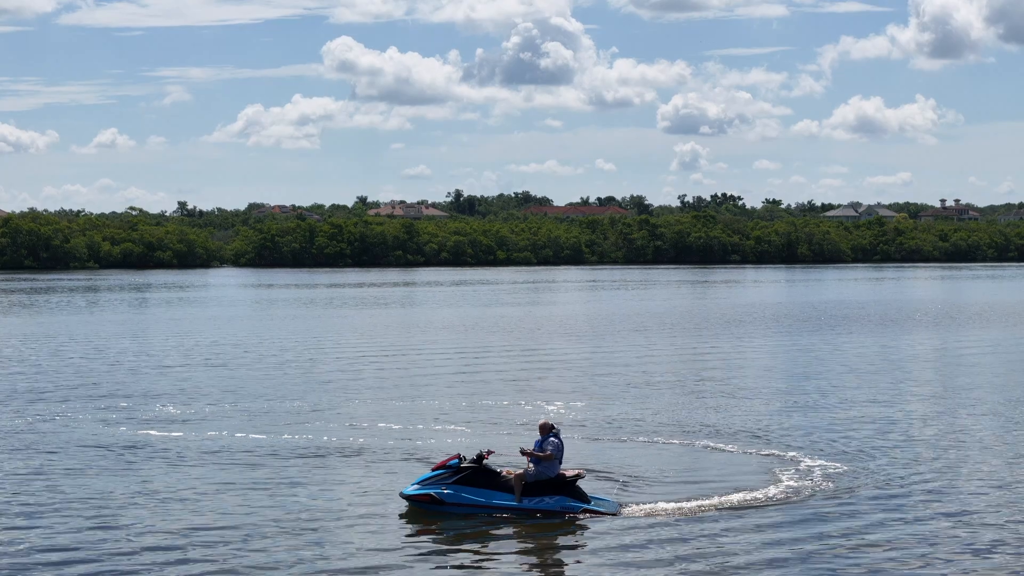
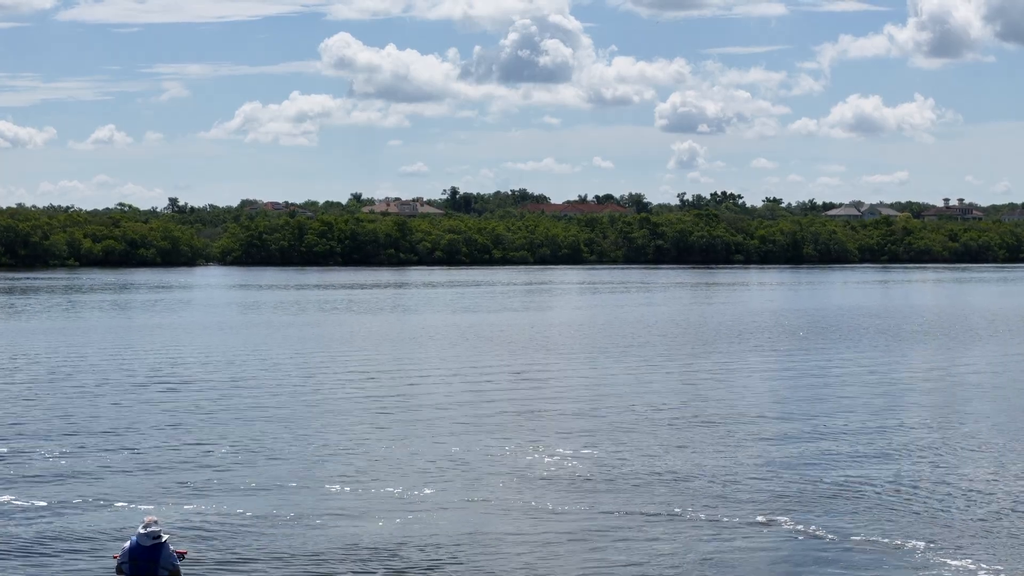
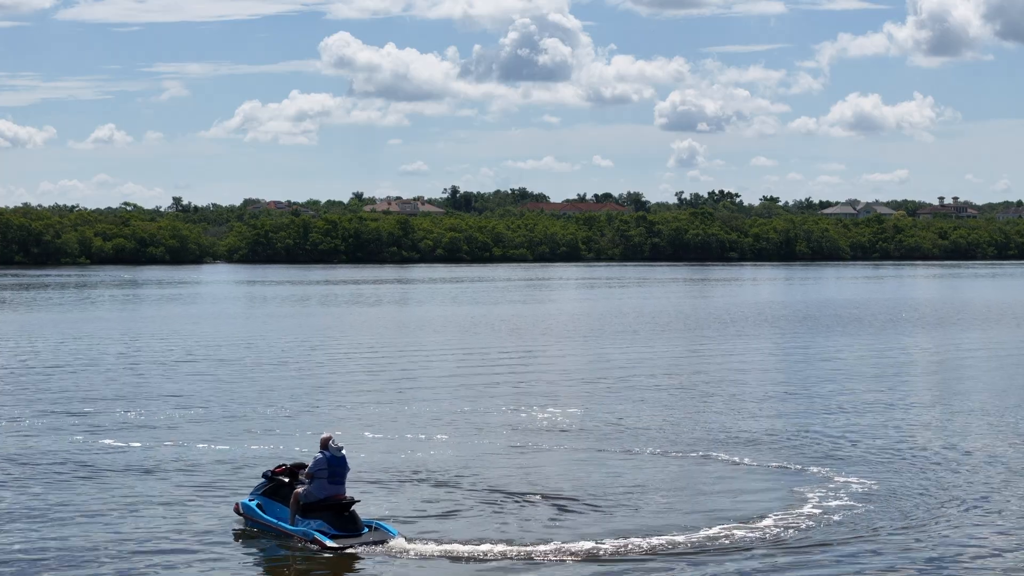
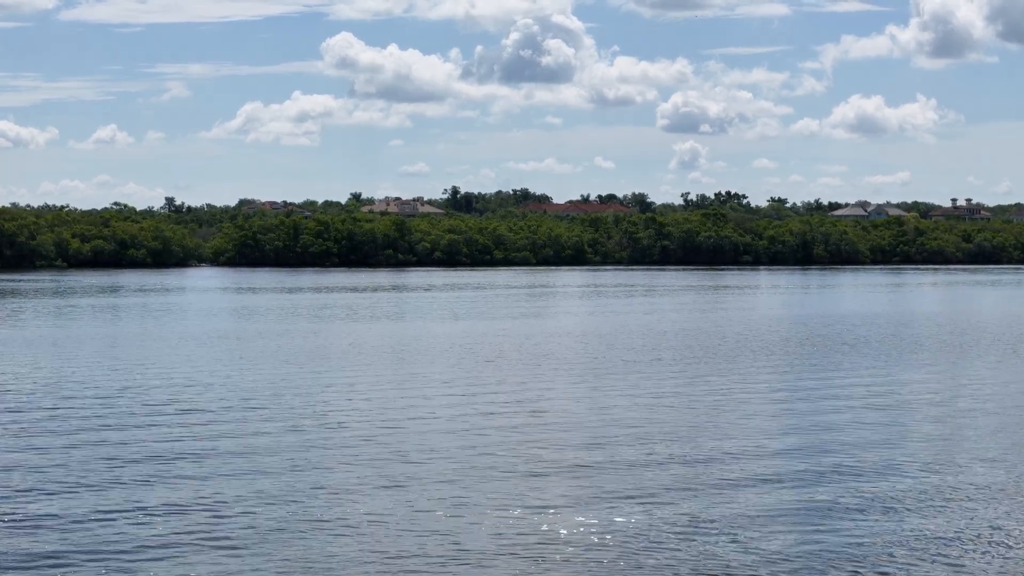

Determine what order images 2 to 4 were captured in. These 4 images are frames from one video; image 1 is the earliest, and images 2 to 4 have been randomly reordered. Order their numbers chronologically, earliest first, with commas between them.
3, 2, 4
